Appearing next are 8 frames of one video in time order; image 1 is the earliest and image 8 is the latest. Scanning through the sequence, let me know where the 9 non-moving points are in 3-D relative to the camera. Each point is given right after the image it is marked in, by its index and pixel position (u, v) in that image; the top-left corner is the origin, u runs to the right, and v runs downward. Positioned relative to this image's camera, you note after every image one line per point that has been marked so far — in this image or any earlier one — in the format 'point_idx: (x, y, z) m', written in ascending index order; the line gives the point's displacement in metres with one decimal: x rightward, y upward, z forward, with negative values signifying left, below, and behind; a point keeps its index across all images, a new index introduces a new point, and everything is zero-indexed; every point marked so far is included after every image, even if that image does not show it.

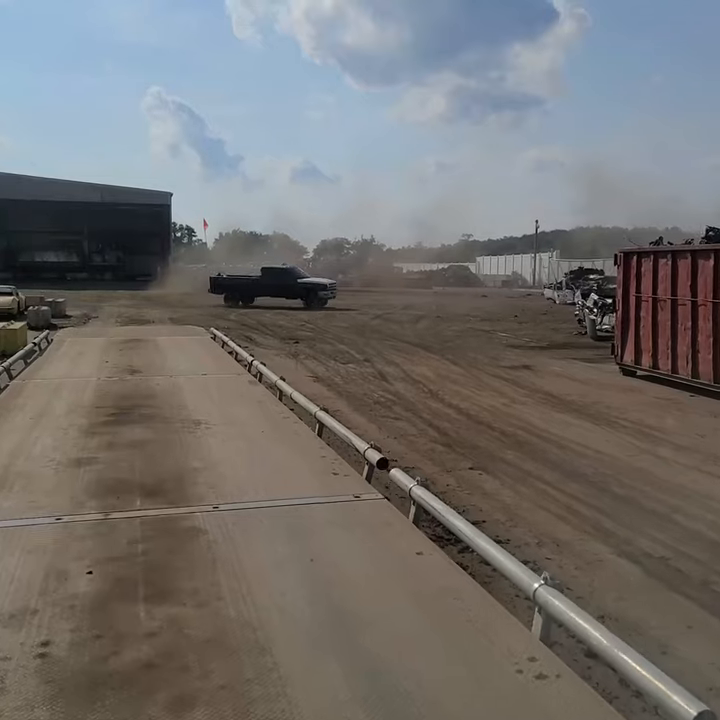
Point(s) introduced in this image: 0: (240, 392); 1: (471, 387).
0: (-1.4, -0.4, +9.1) m
1: (+1.7, -0.4, +11.8) m
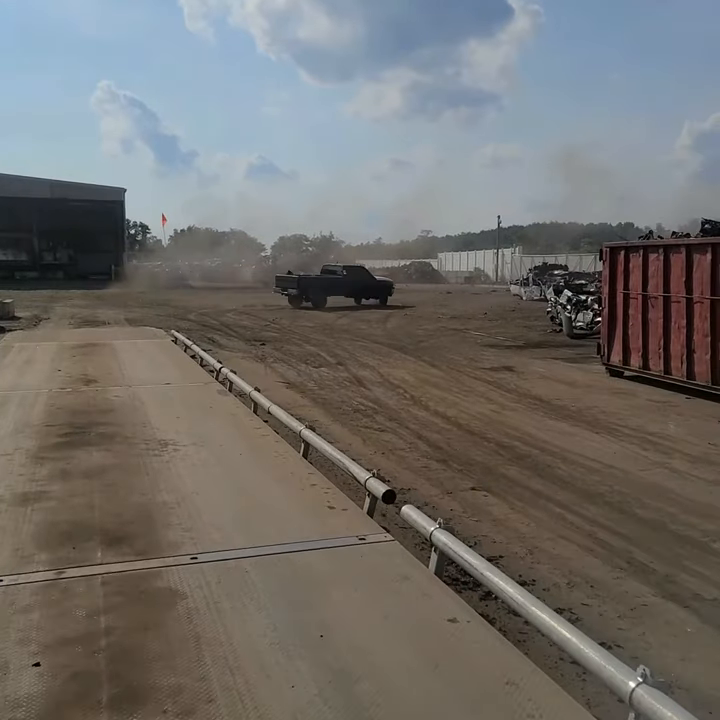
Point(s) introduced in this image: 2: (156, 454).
0: (-1.6, -0.5, +8.3) m
1: (+1.3, -0.5, +11.1) m
2: (-1.6, -0.7, +6.1) m
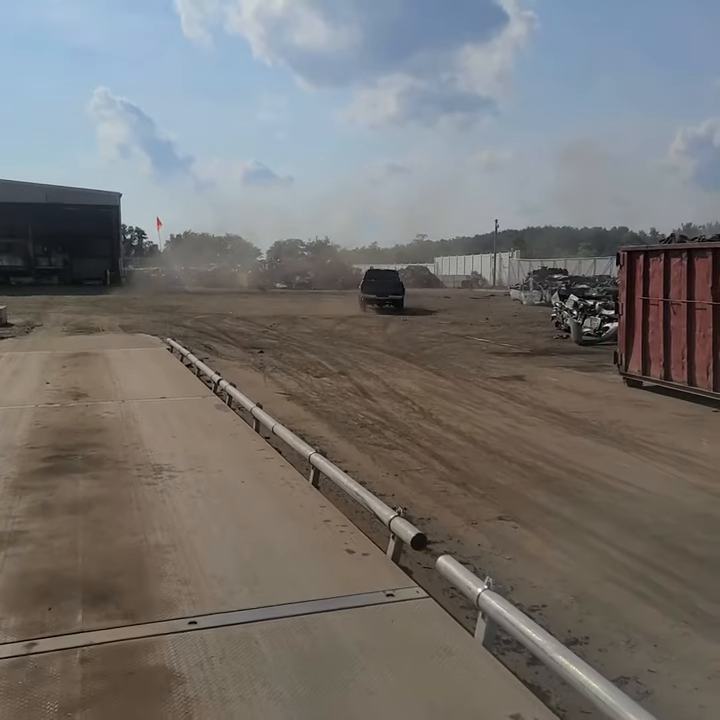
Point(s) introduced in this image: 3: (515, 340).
0: (-1.5, -0.6, +7.6) m
1: (+1.4, -0.6, +10.5) m
2: (-1.5, -0.9, +5.5) m
3: (+4.0, +0.5, +19.9) m
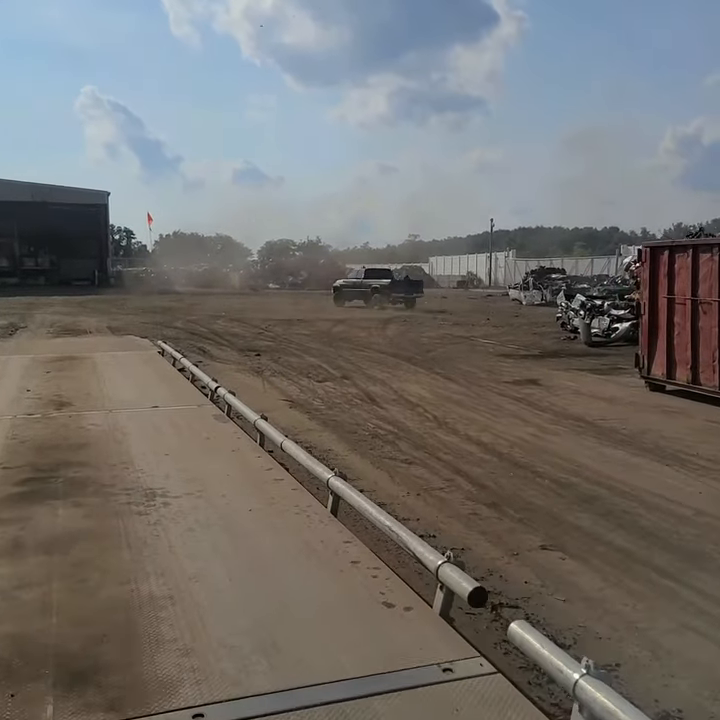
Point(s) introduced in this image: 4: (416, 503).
0: (-1.4, -0.7, +6.9) m
1: (+1.5, -0.7, +9.7) m
2: (-1.3, -0.9, +4.7) m
3: (+4.0, +0.5, +19.2) m
4: (+0.4, -1.1, +6.1) m
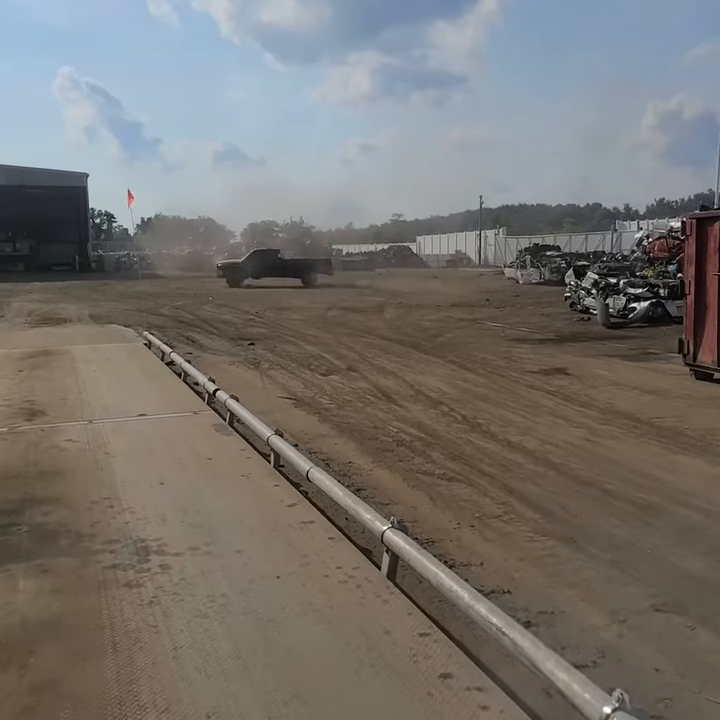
0: (-1.1, -0.7, +5.6) m
1: (+1.7, -0.6, +8.5) m
2: (-1.0, -1.0, +3.5) m
3: (+4.0, +0.9, +18.1) m
4: (+0.7, -1.1, +4.9) m
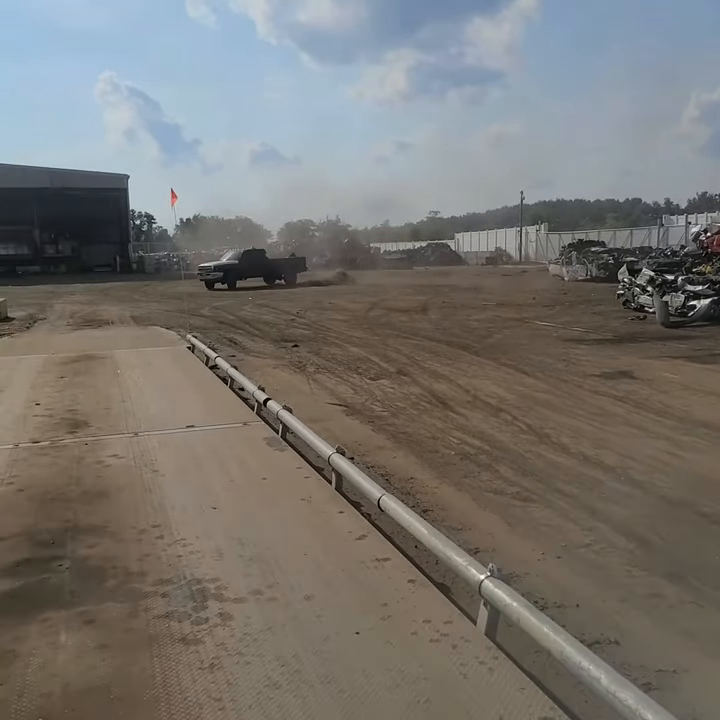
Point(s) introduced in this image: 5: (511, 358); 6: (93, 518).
0: (-0.7, -0.8, +5.2) m
1: (+2.3, -0.6, +7.9) m
2: (-0.7, -1.1, +3.0) m
3: (+5.0, +0.8, +17.3) m
4: (+1.1, -1.2, +4.3) m
5: (+2.4, 0.0, +12.4) m
6: (-1.5, -0.9, +4.4) m
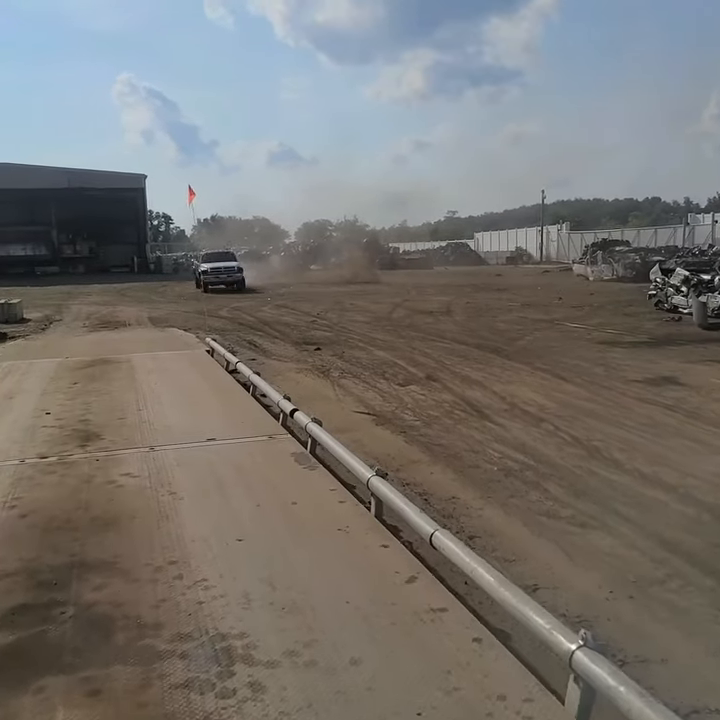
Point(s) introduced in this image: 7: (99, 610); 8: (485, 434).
0: (-0.4, -0.8, +4.6) m
1: (+2.6, -0.7, +7.3) m
2: (-0.5, -1.1, +2.5) m
3: (+5.5, +0.8, +16.7) m
4: (+1.4, -1.3, +3.8) m
5: (+2.8, 0.0, +11.8) m
6: (-1.3, -0.9, +3.9) m
7: (-1.1, -1.0, +3.2) m
8: (+1.2, -0.7, +7.5) m
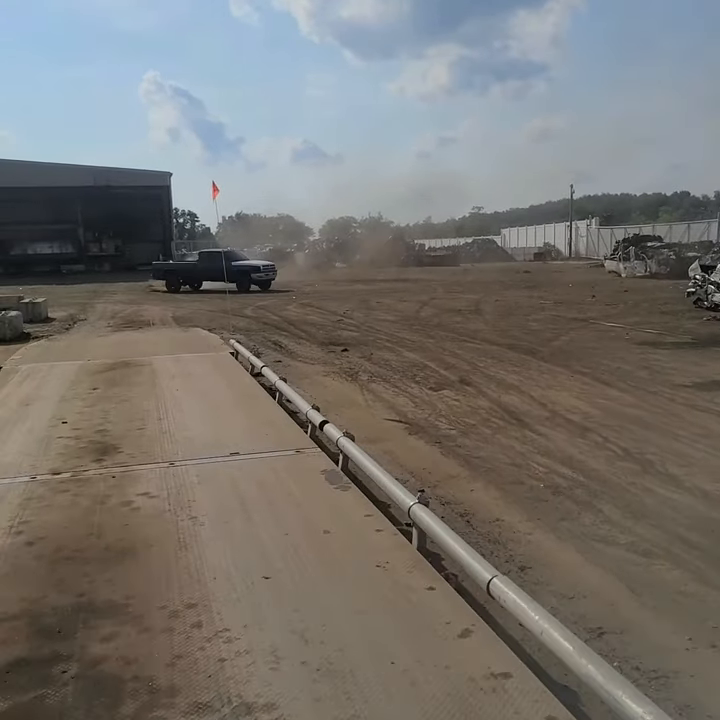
0: (-0.2, -0.9, +4.2) m
1: (+2.9, -0.7, +6.8) m
2: (-0.3, -1.2, +2.0) m
3: (+6.1, +0.8, +16.0) m
4: (+1.5, -1.3, +3.3) m
5: (+3.2, -0.1, +11.2) m
6: (-1.1, -1.0, +3.4) m
7: (-0.9, -1.1, +2.8) m
8: (+1.5, -0.8, +7.1) m
